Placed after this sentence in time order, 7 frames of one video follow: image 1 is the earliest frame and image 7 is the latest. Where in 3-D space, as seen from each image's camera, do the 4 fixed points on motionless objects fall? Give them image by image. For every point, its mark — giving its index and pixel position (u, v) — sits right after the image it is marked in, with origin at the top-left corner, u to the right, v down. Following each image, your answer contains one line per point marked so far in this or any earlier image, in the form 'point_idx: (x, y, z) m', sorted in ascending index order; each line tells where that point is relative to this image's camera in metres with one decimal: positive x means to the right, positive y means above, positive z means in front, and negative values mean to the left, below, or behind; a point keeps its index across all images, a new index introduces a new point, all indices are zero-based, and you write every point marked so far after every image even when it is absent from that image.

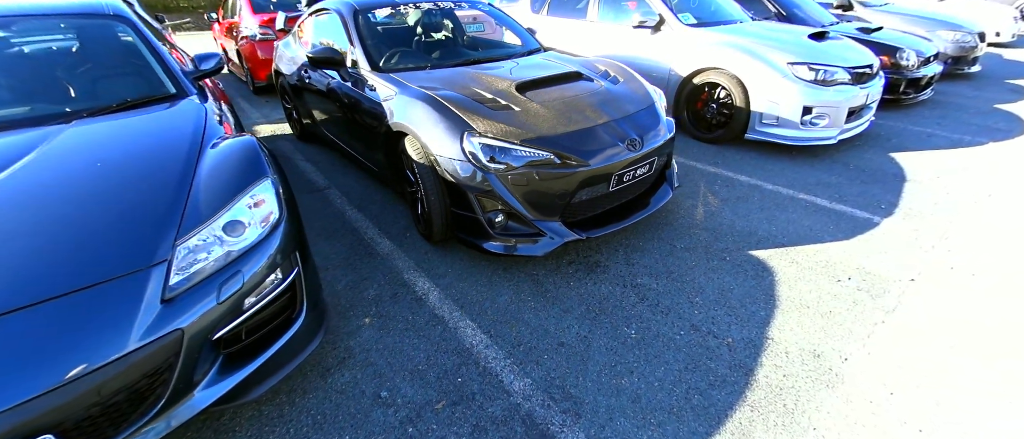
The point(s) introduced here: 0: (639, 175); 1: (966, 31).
0: (+0.8, +0.3, +2.6) m
1: (+7.0, +2.9, +6.5) m
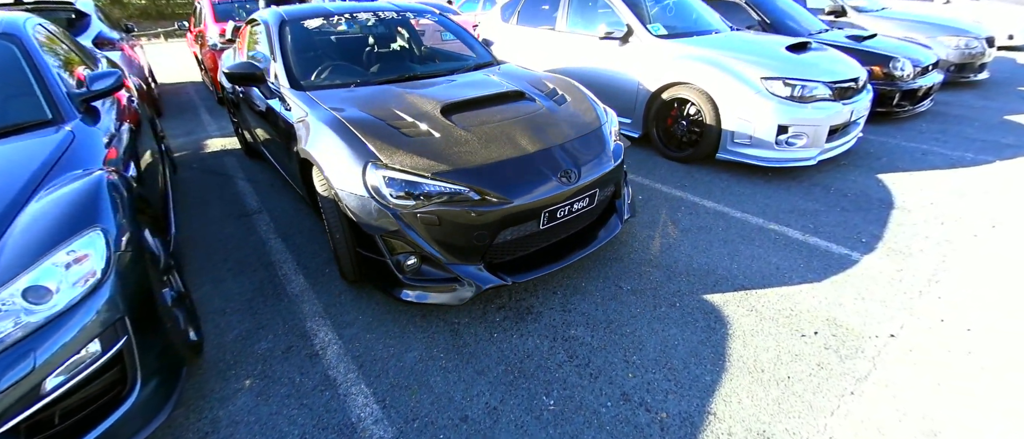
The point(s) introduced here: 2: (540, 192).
0: (+0.4, +0.1, +2.3) m
1: (+6.6, +2.7, +6.2) m
2: (+0.1, +0.1, +2.1) m
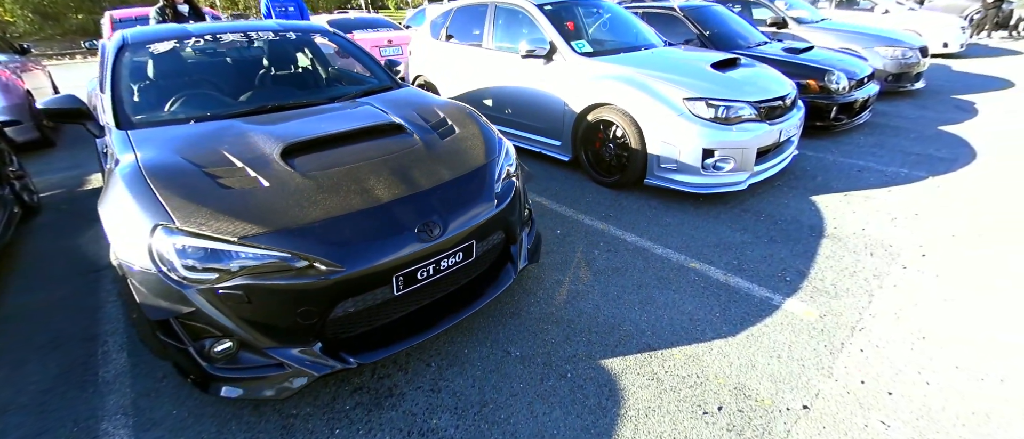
0: (-0.3, -0.2, +1.9) m
1: (+5.7, +2.5, +6.2) m
2: (-0.5, -0.1, +1.7) m
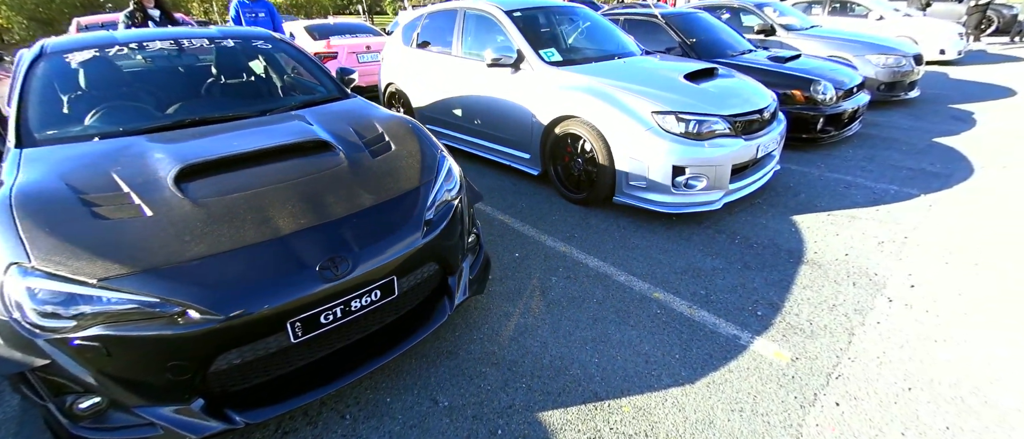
0: (-0.6, -0.3, +1.7) m
1: (+5.4, +2.3, +6.0) m
2: (-0.8, -0.3, +1.5) m
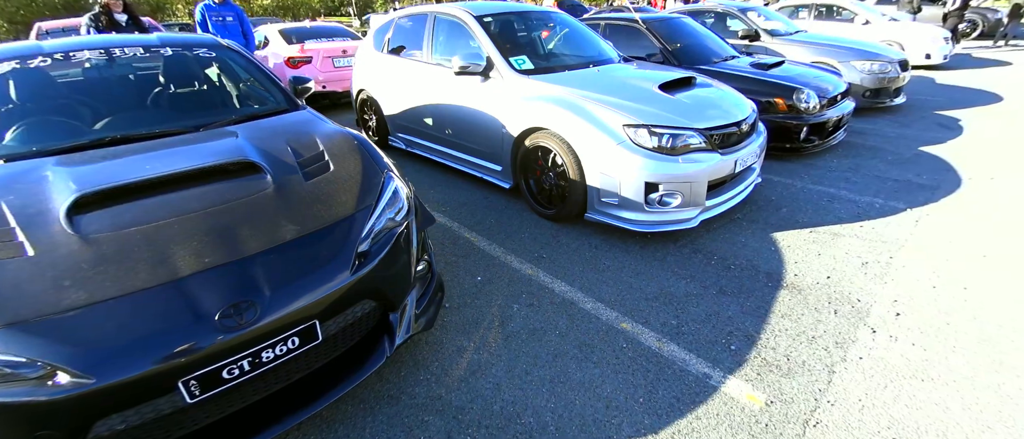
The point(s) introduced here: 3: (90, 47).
0: (-0.8, -0.5, +1.5) m
1: (+5.1, +2.2, +5.9) m
2: (-1.0, -0.4, +1.3) m
3: (-2.6, +1.1, +2.7) m
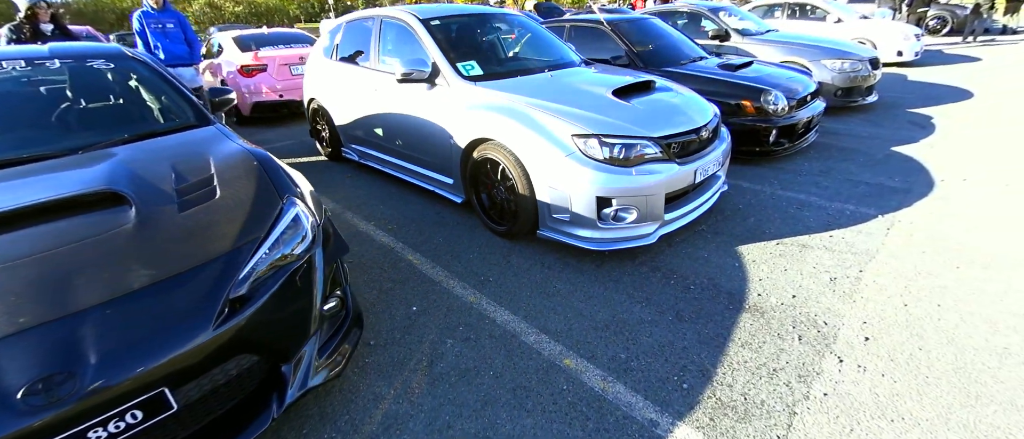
0: (-1.1, -0.6, +1.2) m
1: (+4.6, +2.2, +5.8) m
2: (-1.3, -0.5, +1.0) m
3: (-3.0, +0.9, +2.4) m
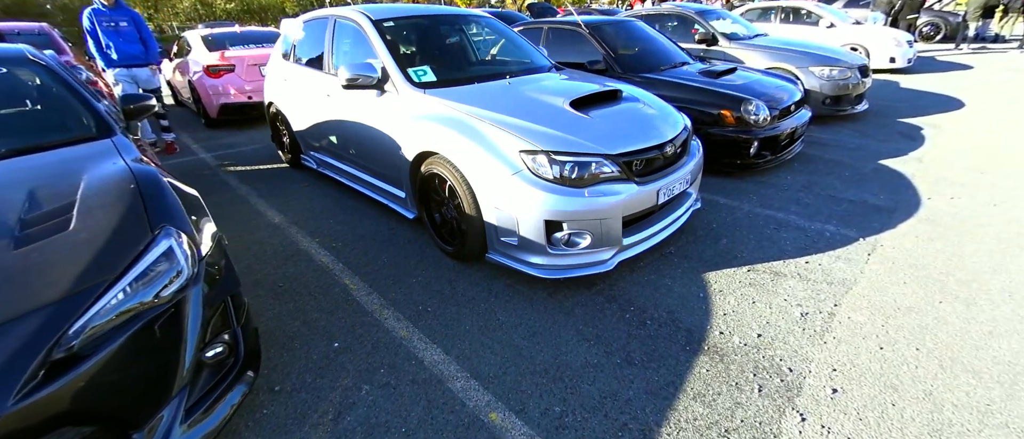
0: (-1.4, -0.7, +1.0) m
1: (+4.3, +2.0, +5.5) m
2: (-1.6, -0.6, +0.7) m
3: (-3.3, +0.8, +2.2) m
